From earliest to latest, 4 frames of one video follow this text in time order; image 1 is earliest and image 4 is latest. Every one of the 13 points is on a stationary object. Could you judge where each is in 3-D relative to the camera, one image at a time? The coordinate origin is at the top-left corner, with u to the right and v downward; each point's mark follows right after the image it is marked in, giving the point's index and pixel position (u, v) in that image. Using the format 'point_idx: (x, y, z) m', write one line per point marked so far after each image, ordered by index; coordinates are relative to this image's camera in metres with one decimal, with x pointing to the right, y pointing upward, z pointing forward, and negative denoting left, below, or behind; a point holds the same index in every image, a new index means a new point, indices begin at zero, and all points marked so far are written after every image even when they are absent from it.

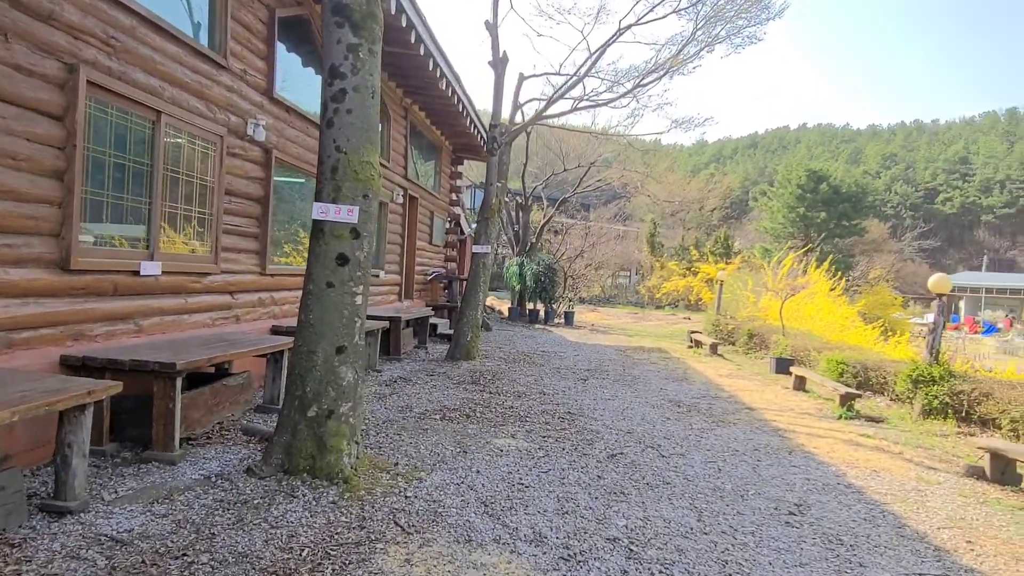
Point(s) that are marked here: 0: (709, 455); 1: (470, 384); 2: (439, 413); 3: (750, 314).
0: (+1.2, -1.0, +4.4) m
1: (-0.4, -0.9, +6.6) m
2: (-0.5, -0.9, +5.1) m
3: (+4.5, -0.5, +14.1) m
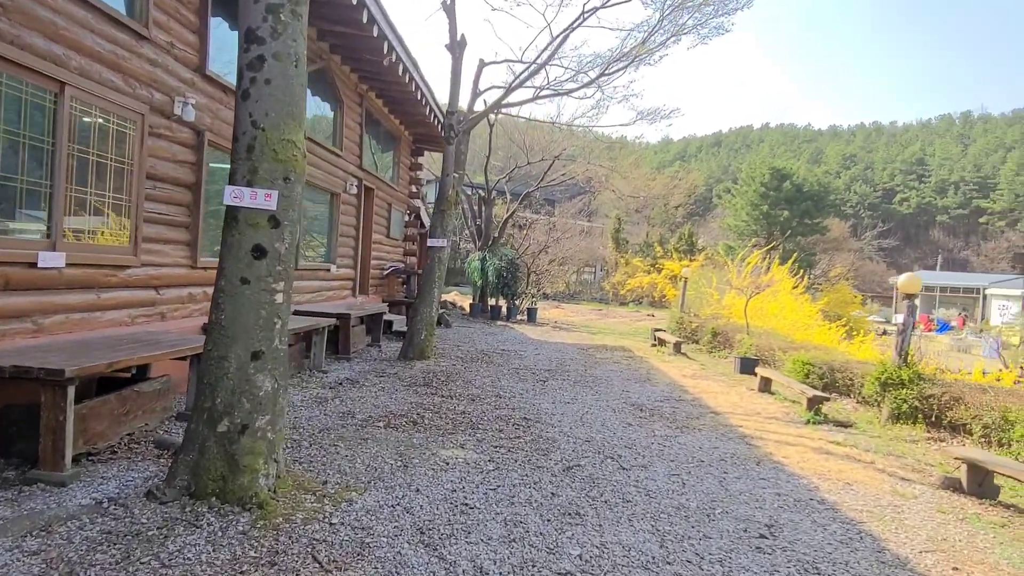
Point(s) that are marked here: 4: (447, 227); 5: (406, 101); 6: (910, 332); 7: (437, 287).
0: (+0.9, -1.0, +4.1) m
1: (-0.8, -0.8, +6.2) m
2: (-0.8, -0.9, +4.7) m
3: (+3.8, -0.4, +13.9) m
4: (-0.7, +0.6, +7.6) m
5: (-1.6, +2.8, +11.0) m
6: (+3.3, -0.4, +6.2) m
7: (-0.8, 0.0, +7.6) m
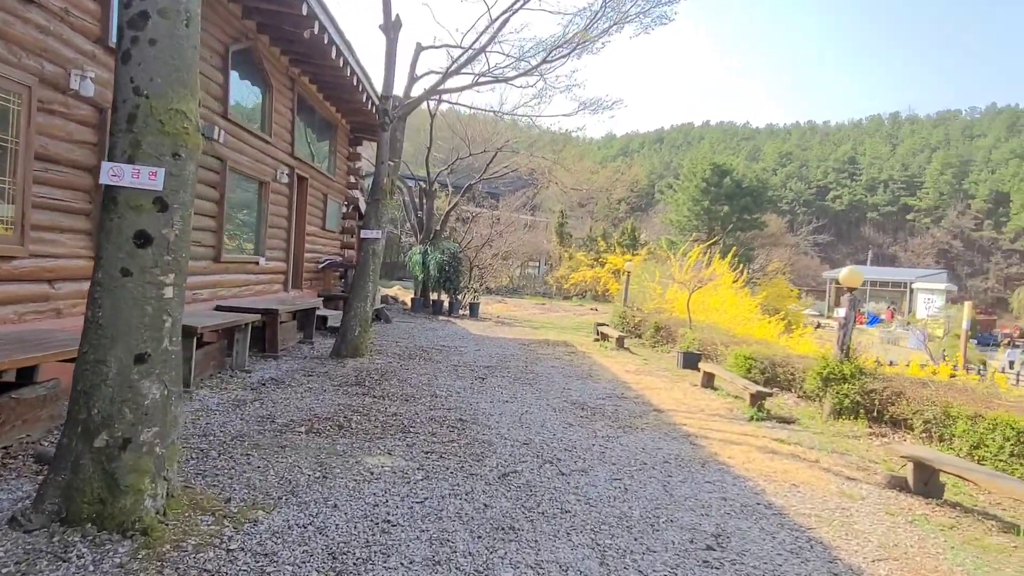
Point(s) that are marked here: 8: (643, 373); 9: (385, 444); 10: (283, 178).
0: (+0.5, -1.0, +3.9) m
1: (-1.3, -0.8, +5.8) m
2: (-1.2, -0.8, +4.3) m
3: (+2.7, -0.3, +13.9) m
4: (-1.3, +0.7, +7.2) m
5: (-2.4, +2.9, +10.5) m
6: (+2.8, -0.3, +6.1) m
7: (-1.4, +0.1, +7.2) m
8: (+1.5, -1.0, +8.3) m
9: (-0.7, -0.9, +4.1) m
10: (-2.9, +1.4, +9.2) m
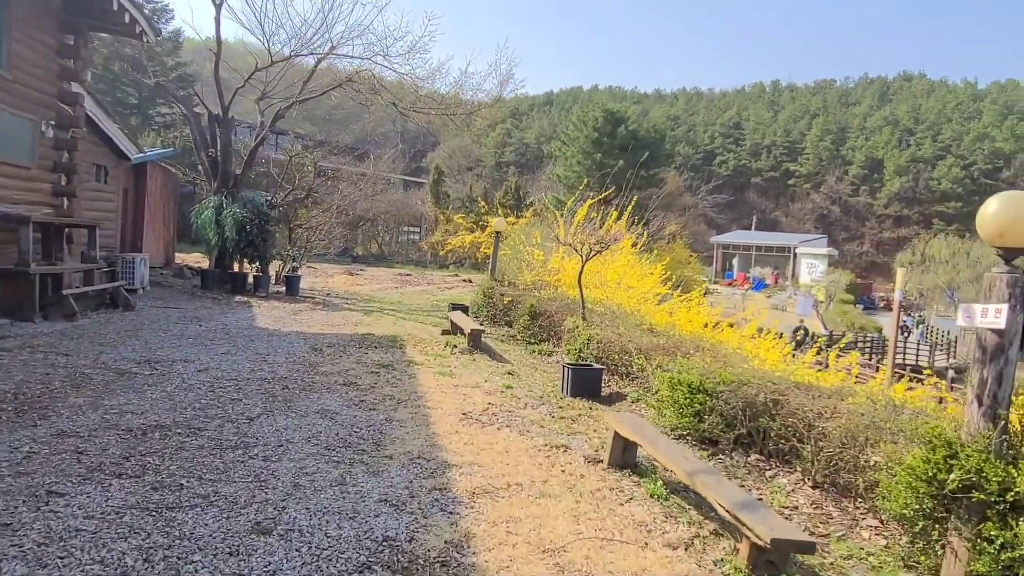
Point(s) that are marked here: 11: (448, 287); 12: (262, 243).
0: (-0.4, -1.0, -0.2) m
1: (-2.4, -0.7, +1.4) m
2: (-2.2, -0.8, 0.0) m
3: (+0.3, +0.1, +9.9) m
4: (-2.7, +0.8, +2.8) m
5: (-4.3, +3.1, +5.8) m
6: (+1.6, -0.2, +2.3) m
7: (-2.8, +0.2, +2.8) m
8: (-0.1, -0.8, +4.3) m
9: (-1.6, -0.9, -0.2) m
10: (-4.6, +1.6, +4.5) m
11: (-1.4, 0.0, +15.7) m
12: (-4.0, +0.7, +11.7) m
